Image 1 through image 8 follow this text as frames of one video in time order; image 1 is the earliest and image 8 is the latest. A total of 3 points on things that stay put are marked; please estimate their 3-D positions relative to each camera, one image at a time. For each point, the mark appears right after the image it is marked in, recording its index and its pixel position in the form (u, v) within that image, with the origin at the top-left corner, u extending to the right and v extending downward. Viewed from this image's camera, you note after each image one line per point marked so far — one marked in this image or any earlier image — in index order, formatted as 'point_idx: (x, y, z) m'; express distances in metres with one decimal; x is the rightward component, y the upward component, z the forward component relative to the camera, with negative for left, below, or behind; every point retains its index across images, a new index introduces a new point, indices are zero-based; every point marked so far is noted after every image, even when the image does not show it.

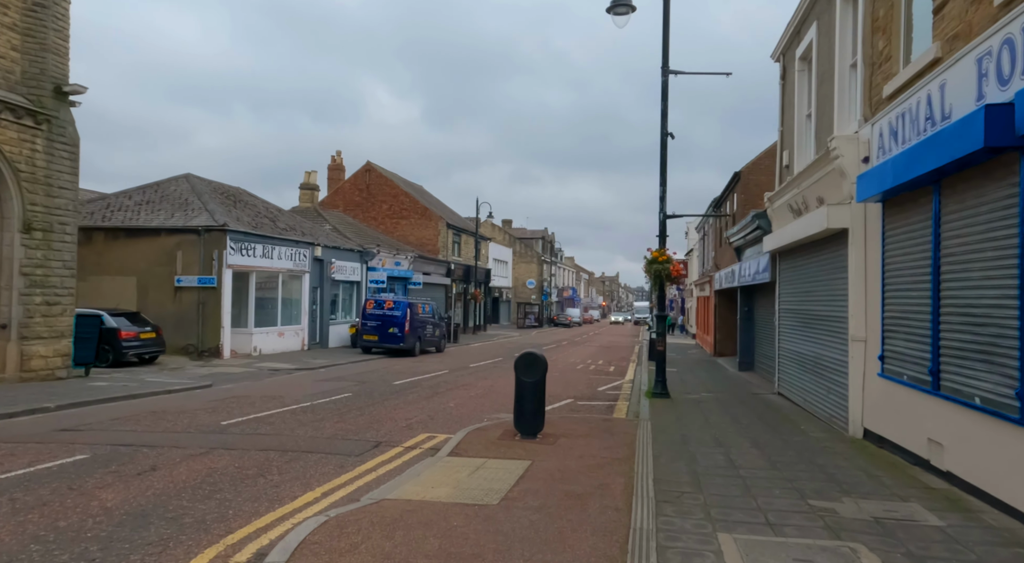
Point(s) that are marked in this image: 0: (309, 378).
0: (-5.0, -2.4, +16.8) m
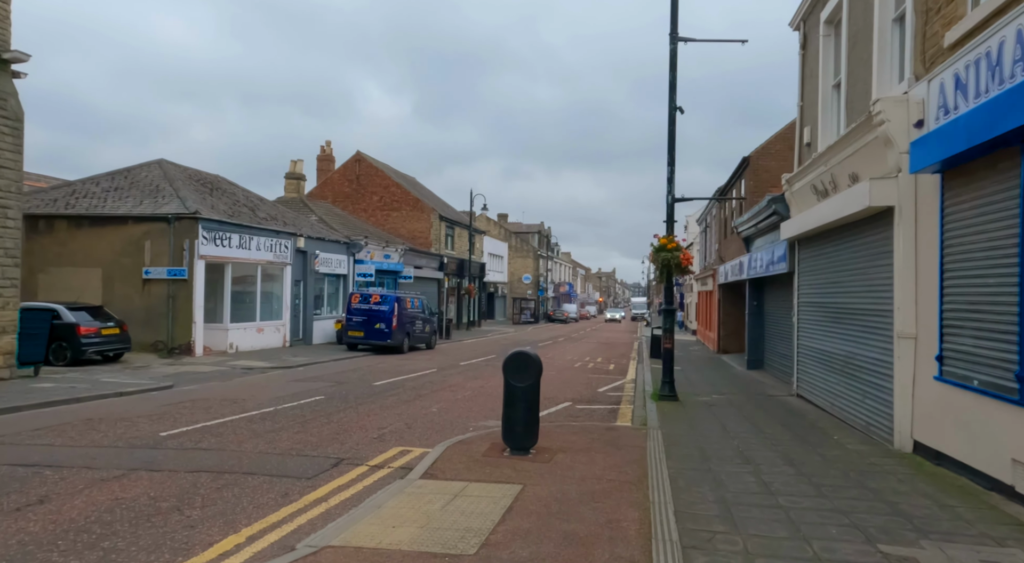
0: (-5.1, -2.2, +15.4) m
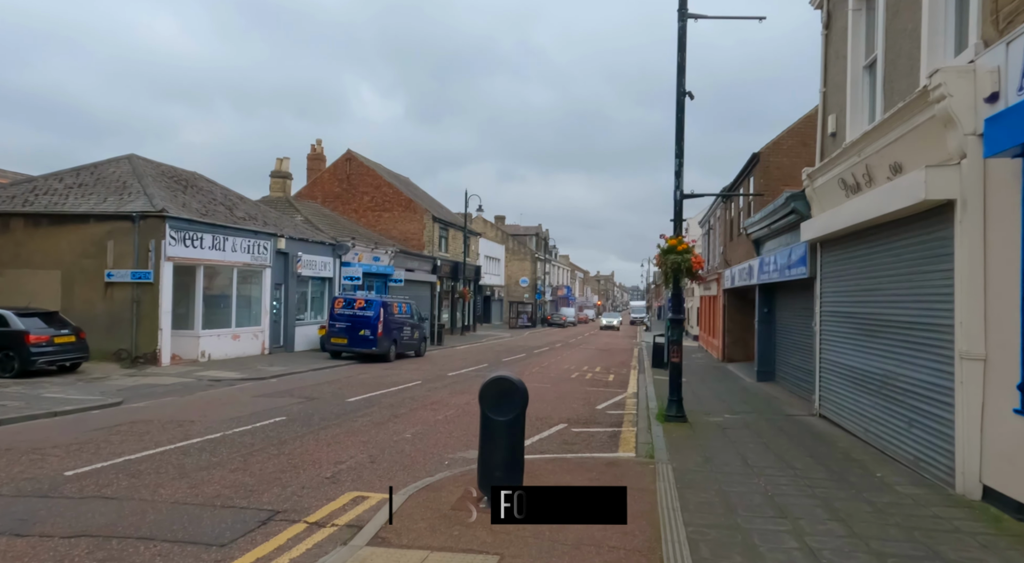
0: (-5.3, -2.3, +14.0) m
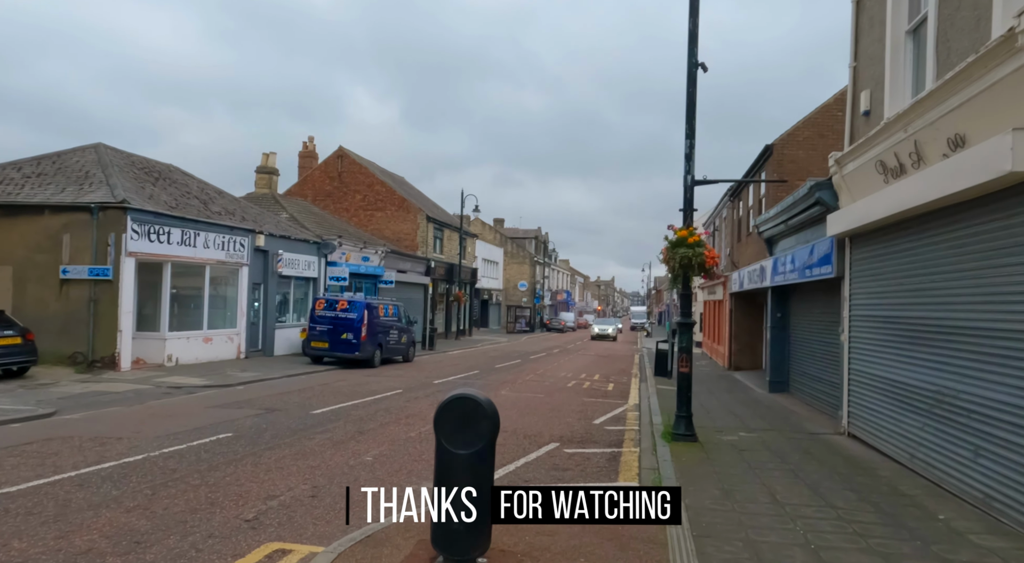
0: (-5.6, -2.2, +12.5) m
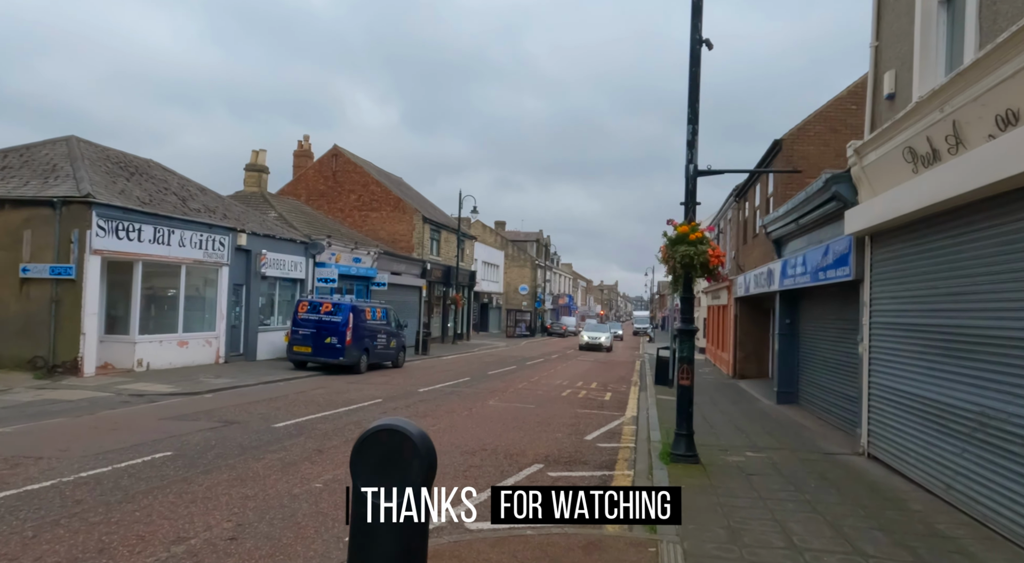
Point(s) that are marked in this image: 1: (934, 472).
0: (-5.8, -2.2, +11.4) m
1: (+4.6, -2.1, +7.4) m
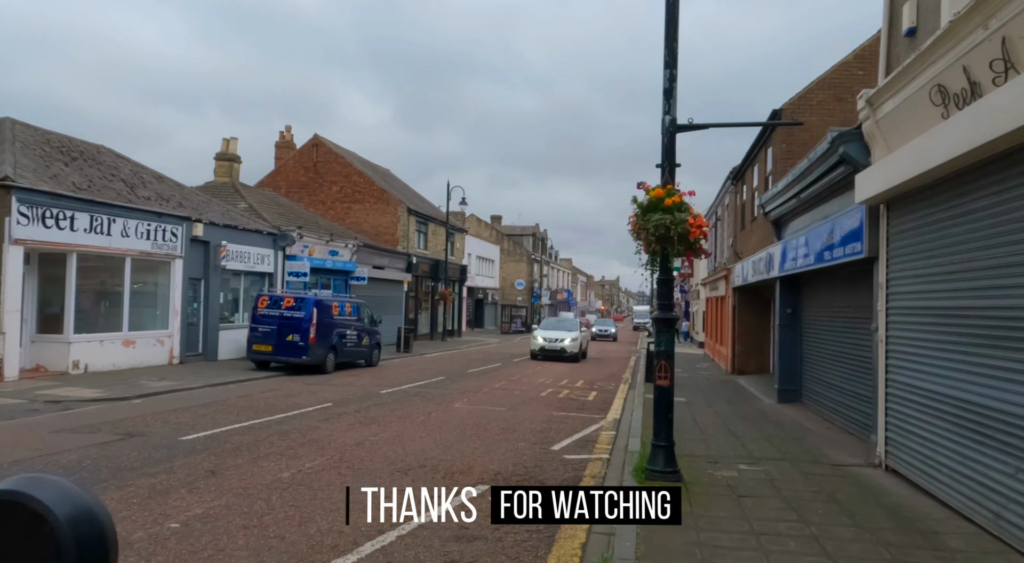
0: (-6.4, -2.0, +9.9) m
1: (+3.9, -1.8, +5.8) m
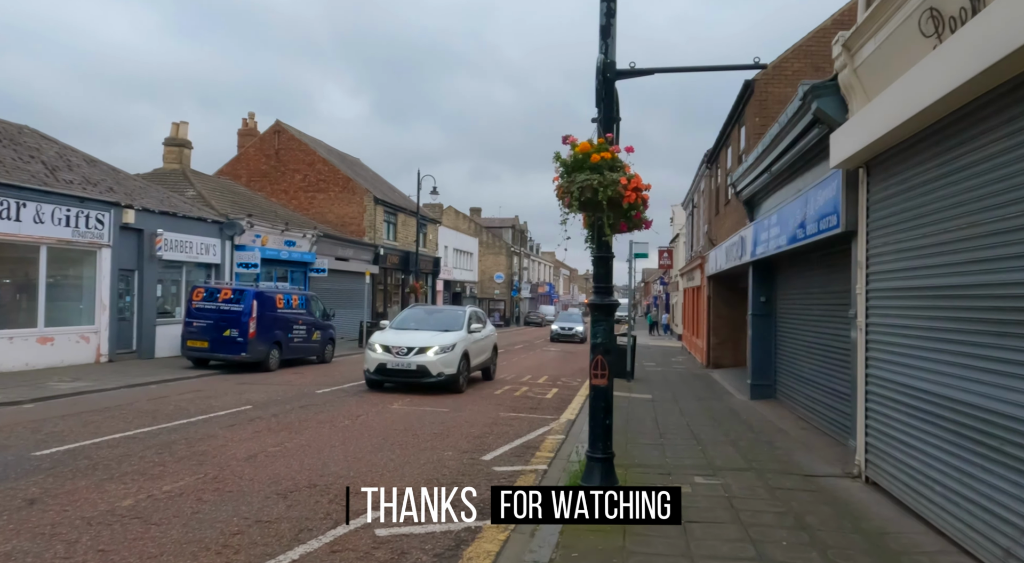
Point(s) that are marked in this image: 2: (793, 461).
0: (-7.3, -1.9, +8.4) m
1: (+3.1, -1.6, +4.6) m
2: (+3.2, -2.0, +7.7) m
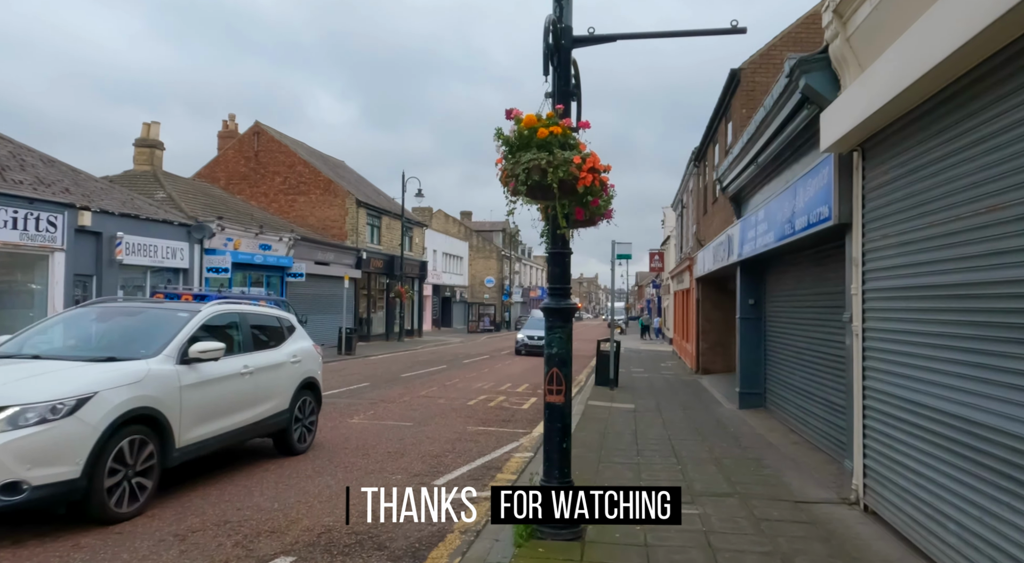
0: (-7.8, -1.9, +7.5) m
1: (+2.7, -1.6, +3.7) m
2: (+2.7, -2.0, +6.8) m
